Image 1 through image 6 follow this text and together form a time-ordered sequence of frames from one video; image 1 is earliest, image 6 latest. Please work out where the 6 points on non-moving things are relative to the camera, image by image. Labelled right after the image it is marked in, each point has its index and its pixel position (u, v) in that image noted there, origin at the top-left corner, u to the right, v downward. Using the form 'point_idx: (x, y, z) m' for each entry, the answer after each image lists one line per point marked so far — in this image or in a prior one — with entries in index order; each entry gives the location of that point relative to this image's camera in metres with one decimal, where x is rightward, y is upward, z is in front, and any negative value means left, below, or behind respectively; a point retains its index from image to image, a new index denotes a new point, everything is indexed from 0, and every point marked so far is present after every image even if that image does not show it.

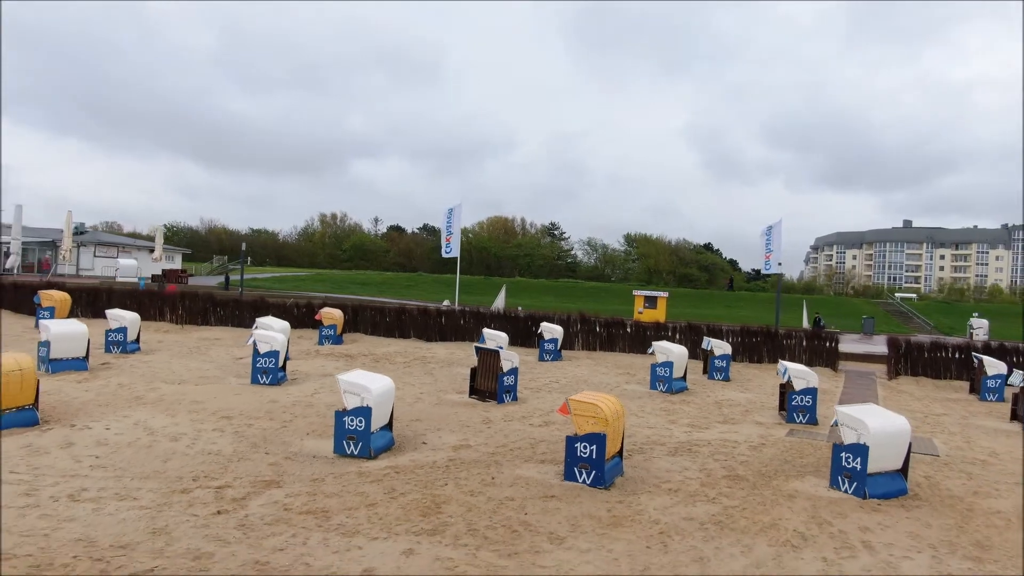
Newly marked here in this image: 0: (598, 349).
0: (+2.2, -1.5, +20.0) m
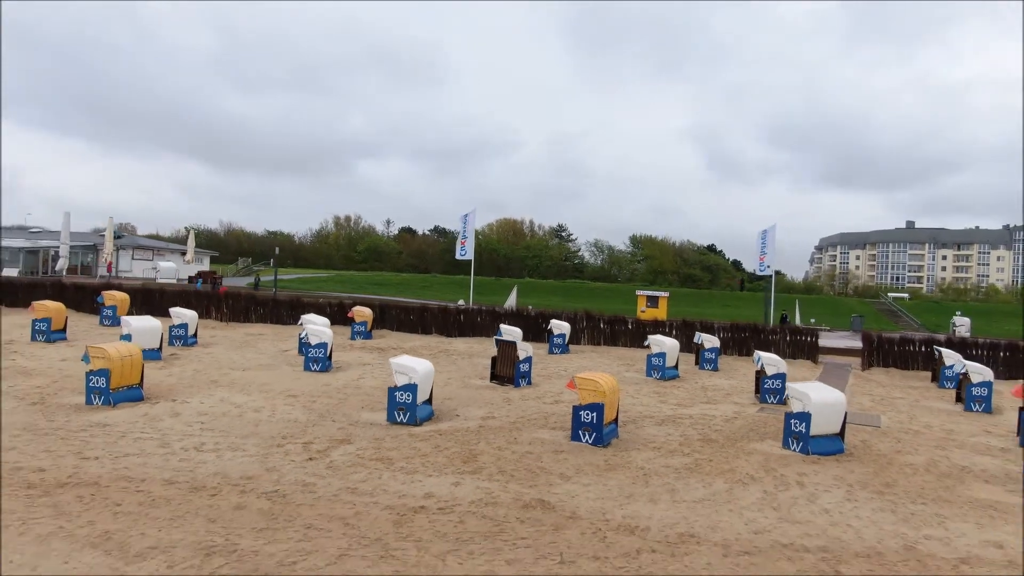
0: (+2.6, -1.6, +22.1) m
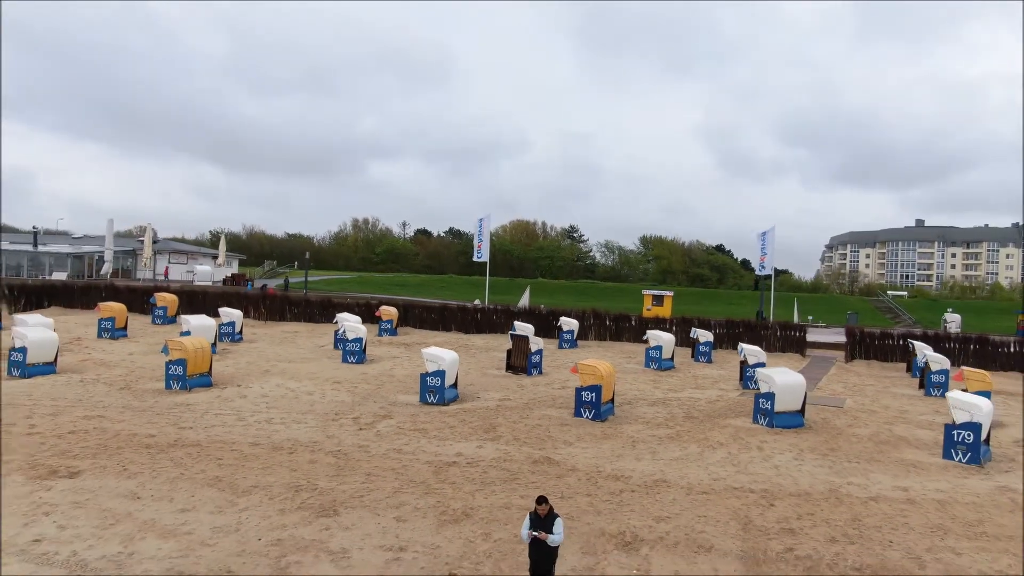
0: (+3.0, -1.6, +24.1) m
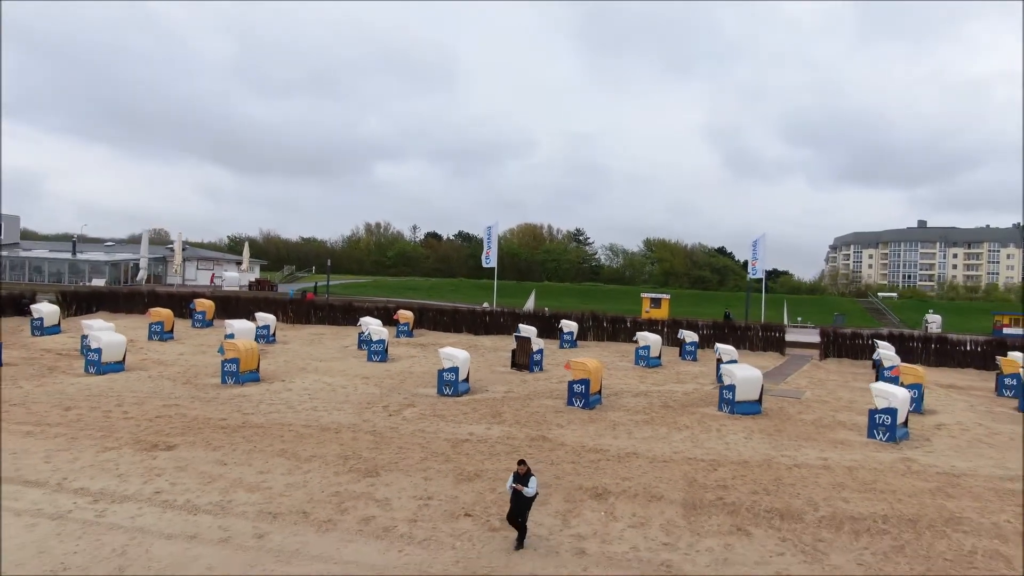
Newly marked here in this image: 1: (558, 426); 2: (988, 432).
0: (+3.1, -1.7, +26.5) m
1: (+0.8, -2.3, +13.0) m
2: (+8.2, -2.5, +13.6) m
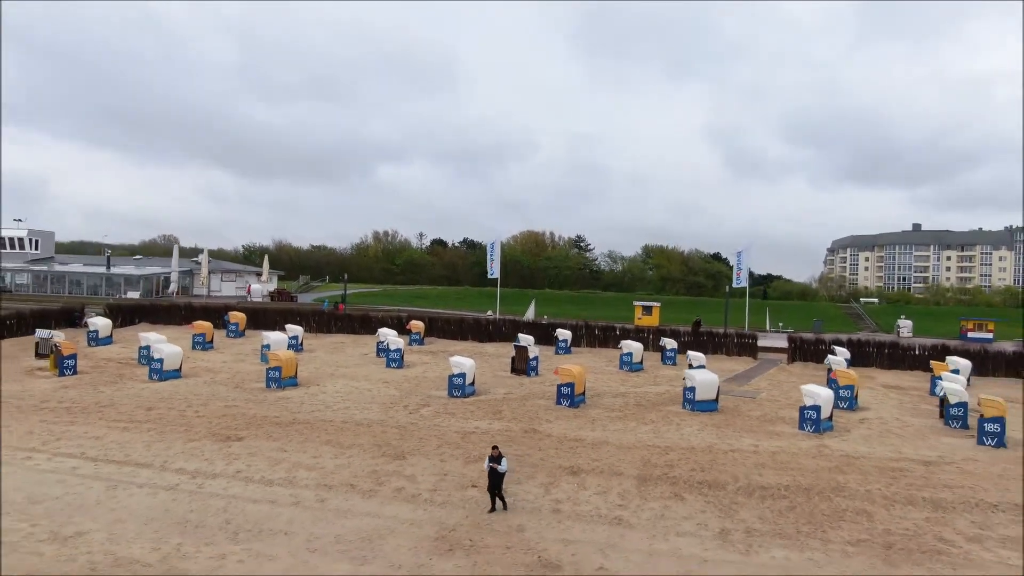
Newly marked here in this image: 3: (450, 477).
0: (+3.2, -2.2, +29.5) m
1: (+0.7, -2.7, +16.0) m
2: (+8.2, -2.9, +16.6) m
3: (-1.0, -3.0, +12.4) m
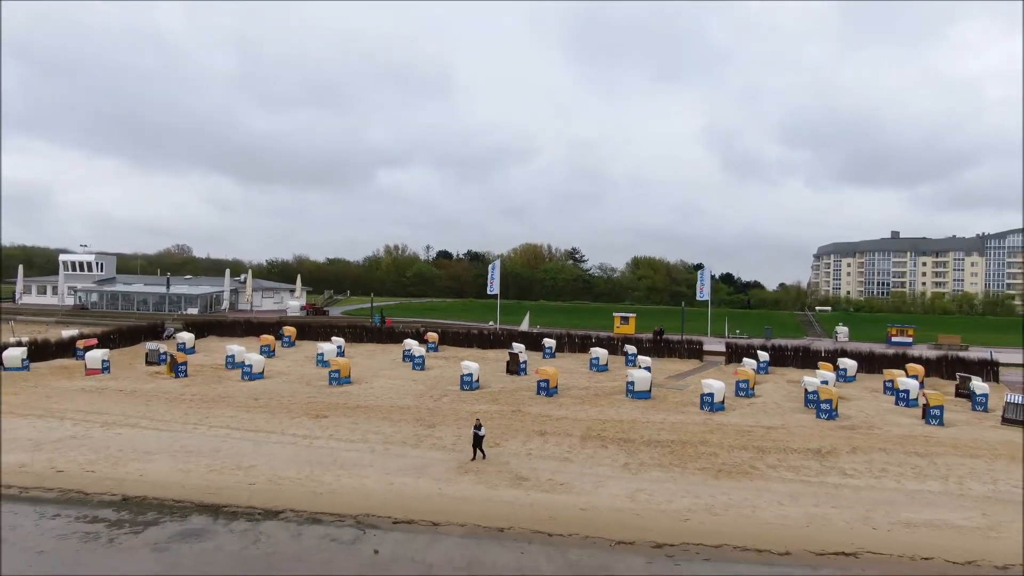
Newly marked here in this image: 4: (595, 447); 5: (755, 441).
0: (+3.0, -3.0, +36.8) m
1: (+0.5, -3.5, +23.4) m
2: (+8.0, -3.6, +23.9) m
3: (-1.2, -3.7, +19.8) m
4: (+2.0, -3.8, +18.9) m
5: (+5.9, -3.7, +19.3) m
